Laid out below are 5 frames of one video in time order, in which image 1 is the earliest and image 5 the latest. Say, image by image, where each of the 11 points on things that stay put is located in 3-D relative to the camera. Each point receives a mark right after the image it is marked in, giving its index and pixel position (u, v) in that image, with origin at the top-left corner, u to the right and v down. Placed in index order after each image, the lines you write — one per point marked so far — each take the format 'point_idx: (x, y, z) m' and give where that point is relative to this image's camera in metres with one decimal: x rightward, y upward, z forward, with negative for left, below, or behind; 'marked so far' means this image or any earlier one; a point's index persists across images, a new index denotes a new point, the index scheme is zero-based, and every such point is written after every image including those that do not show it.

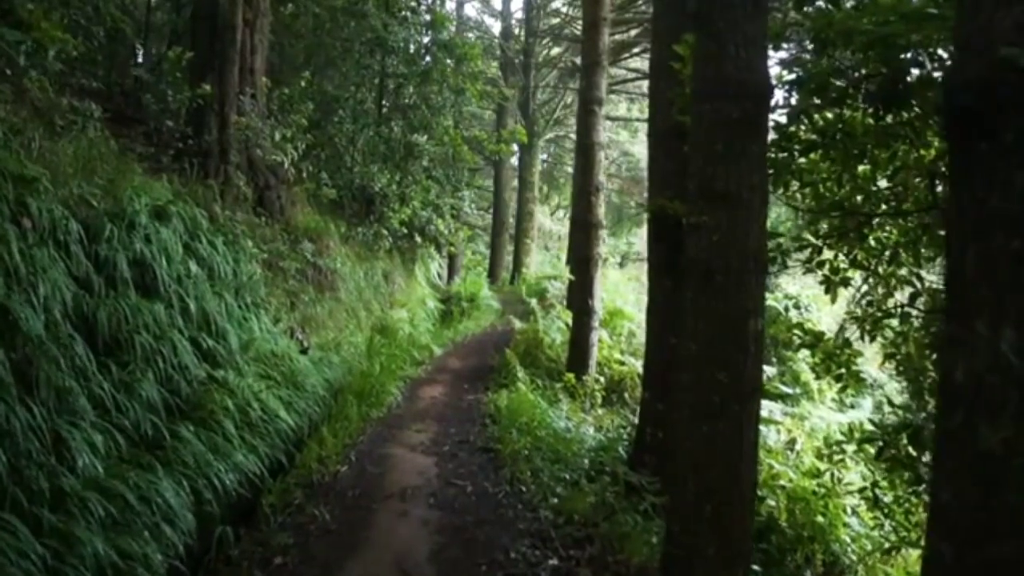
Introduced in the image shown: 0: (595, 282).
0: (+0.9, +0.1, +9.4) m
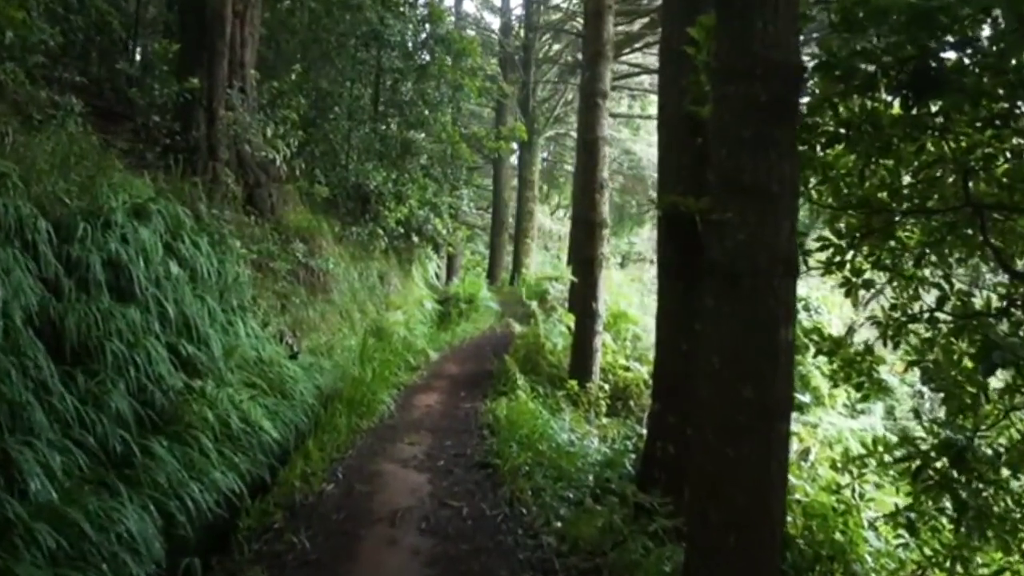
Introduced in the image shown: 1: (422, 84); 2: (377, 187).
0: (+0.9, 0.0, +9.0) m
1: (-1.4, +3.2, +13.6) m
2: (-2.1, +1.5, +13.2) m
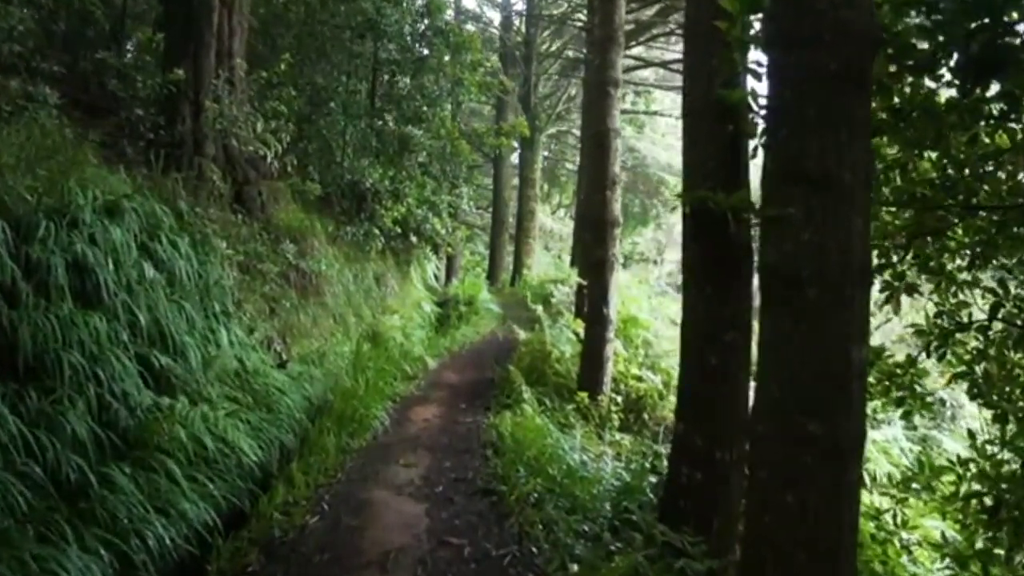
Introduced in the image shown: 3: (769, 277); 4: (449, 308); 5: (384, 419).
0: (+0.9, 0.0, +8.4) m
1: (-1.4, +3.1, +13.0) m
2: (-2.0, +1.5, +12.7) m
3: (+0.8, 0.0, +2.7) m
4: (-1.1, -0.3, +14.7) m
5: (-1.1, -1.1, +7.6) m
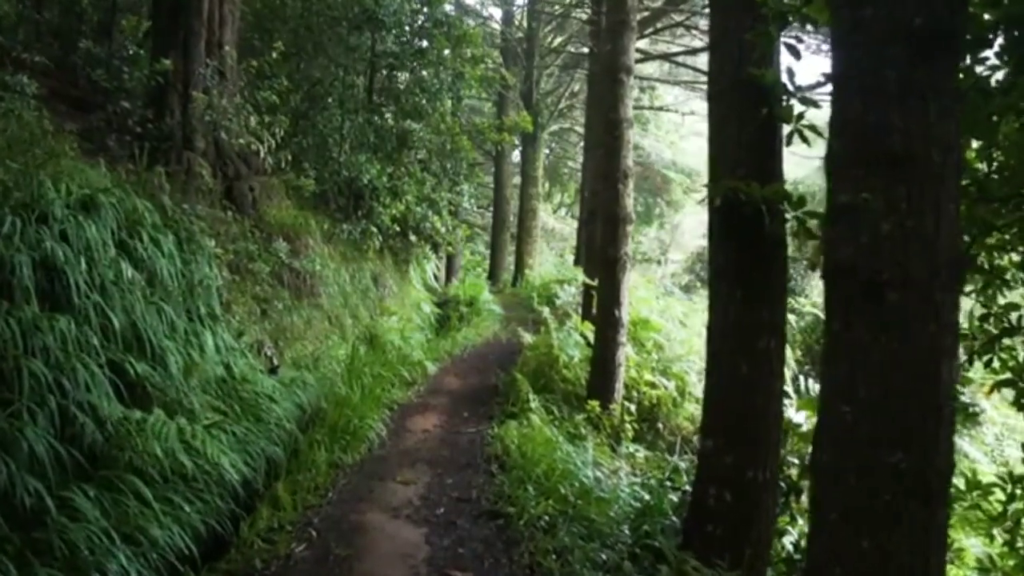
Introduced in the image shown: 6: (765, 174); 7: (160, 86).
0: (+1.0, 0.0, +8.0) m
1: (-1.3, +3.1, +12.5) m
2: (-2.0, +1.5, +12.2) m
3: (+0.8, 0.0, +2.3) m
4: (-1.0, -0.3, +14.2) m
5: (-1.1, -1.1, +7.1) m
6: (+1.2, +0.5, +4.2) m
7: (-3.6, +2.1, +9.0) m
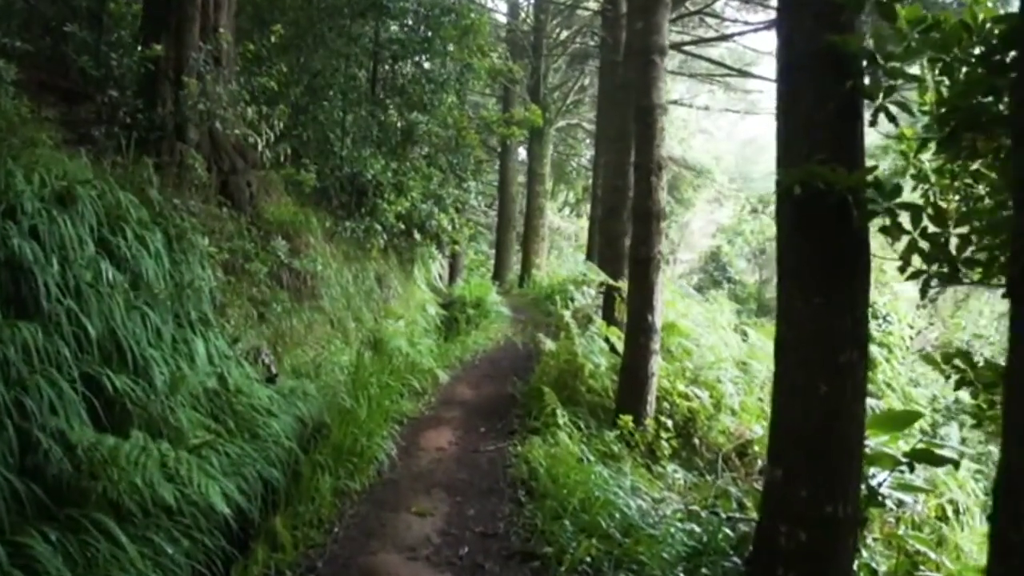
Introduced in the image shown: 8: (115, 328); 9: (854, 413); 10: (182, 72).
0: (+1.1, 0.0, +7.4) m
1: (-1.2, +3.1, +11.9) m
2: (-1.8, +1.5, +11.6) m
3: (+1.0, 0.0, +1.6) m
4: (-0.9, -0.4, +13.6) m
5: (-0.9, -1.2, +6.5) m
6: (+1.4, +0.5, +3.6) m
7: (-3.5, +2.1, +8.4) m
8: (-2.2, -0.2, +4.8) m
9: (+1.4, -0.5, +3.7) m
10: (-3.2, +2.1, +8.5) m
